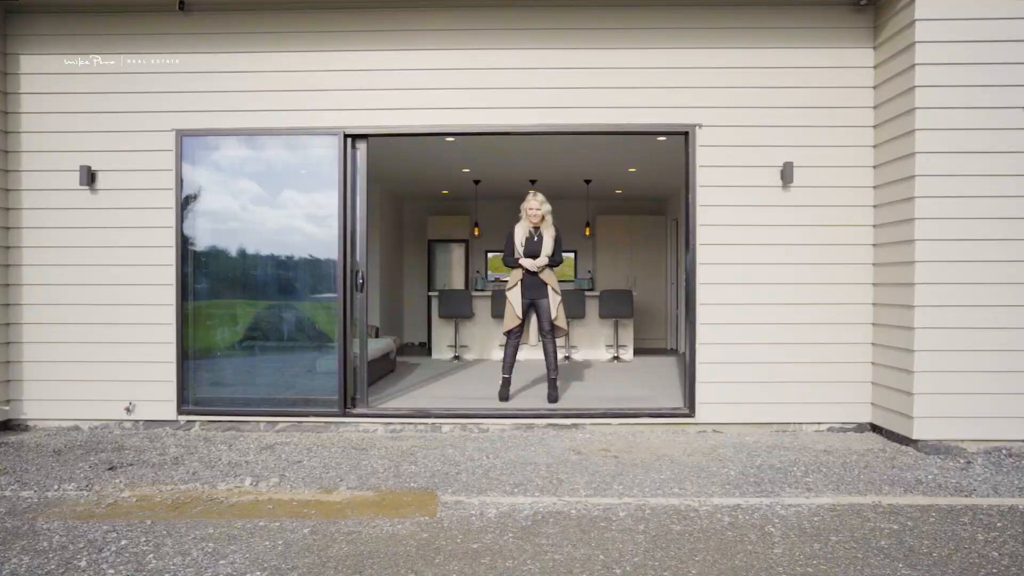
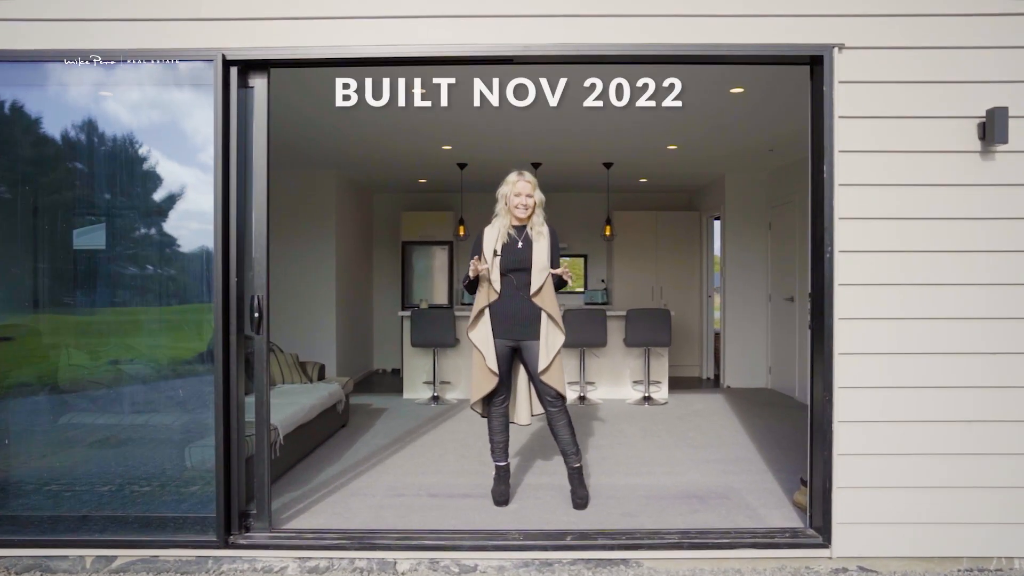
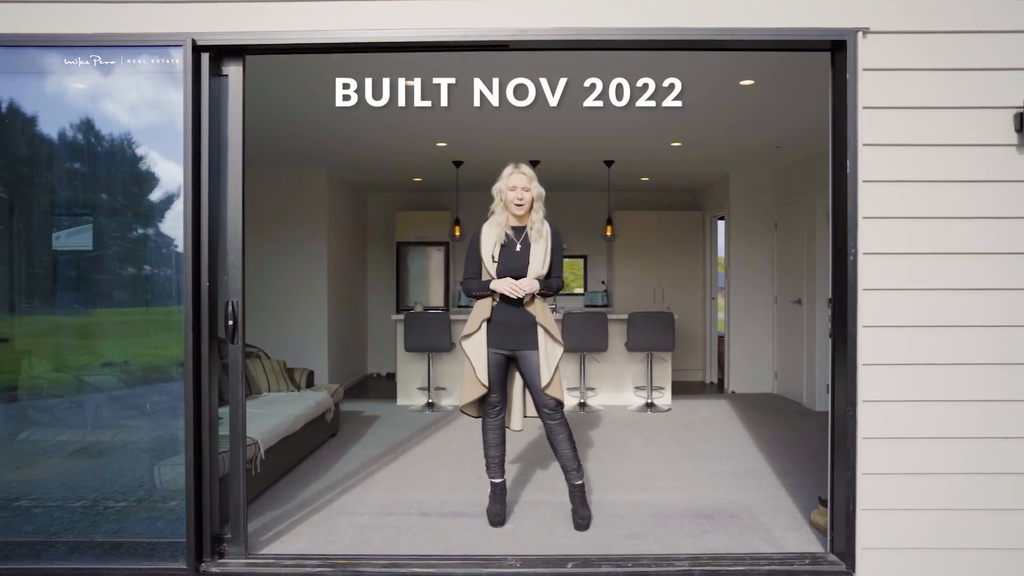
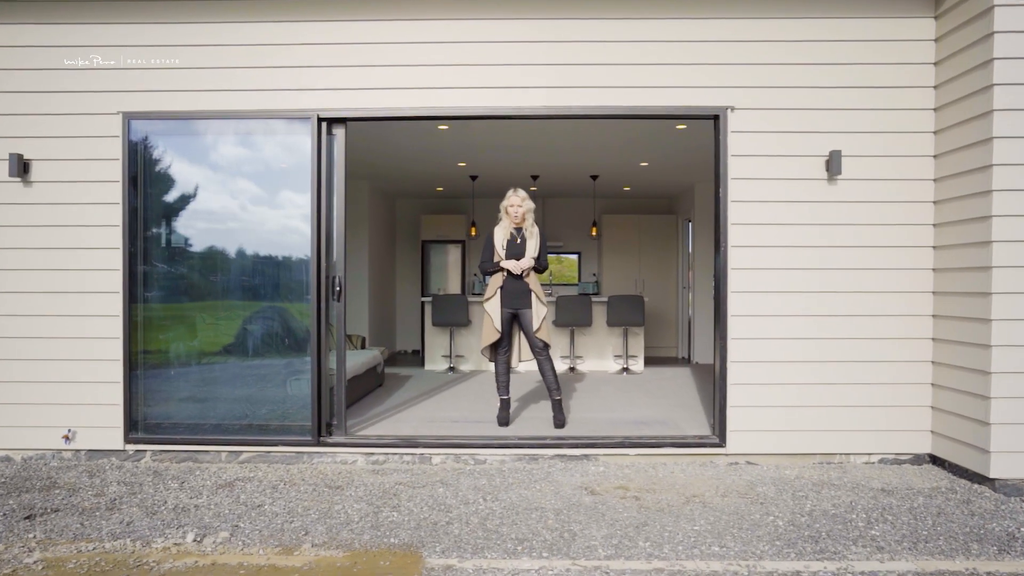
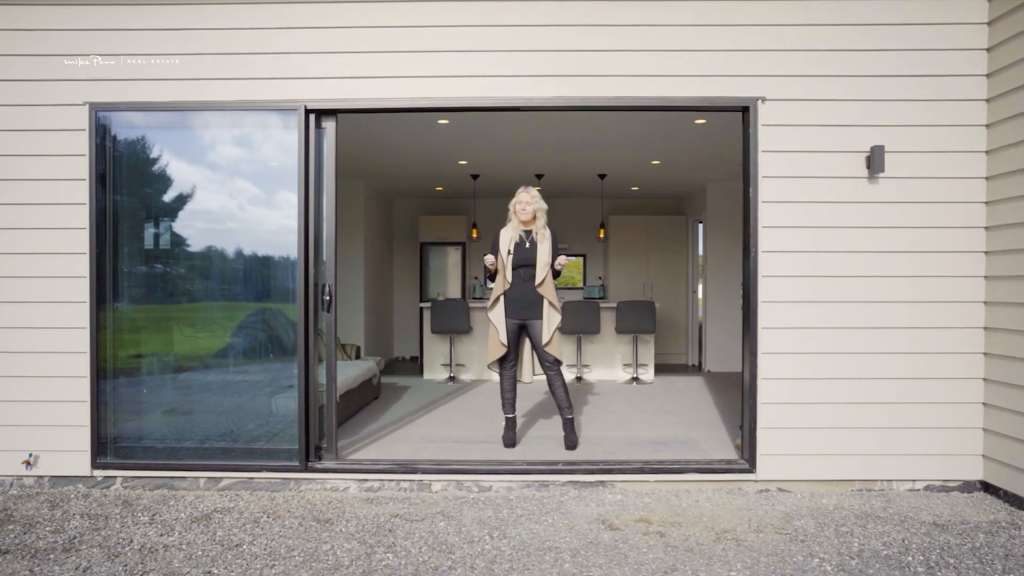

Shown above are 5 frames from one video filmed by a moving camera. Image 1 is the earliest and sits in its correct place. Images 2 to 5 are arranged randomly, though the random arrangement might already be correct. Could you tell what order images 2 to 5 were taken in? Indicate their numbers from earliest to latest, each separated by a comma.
4, 5, 2, 3
